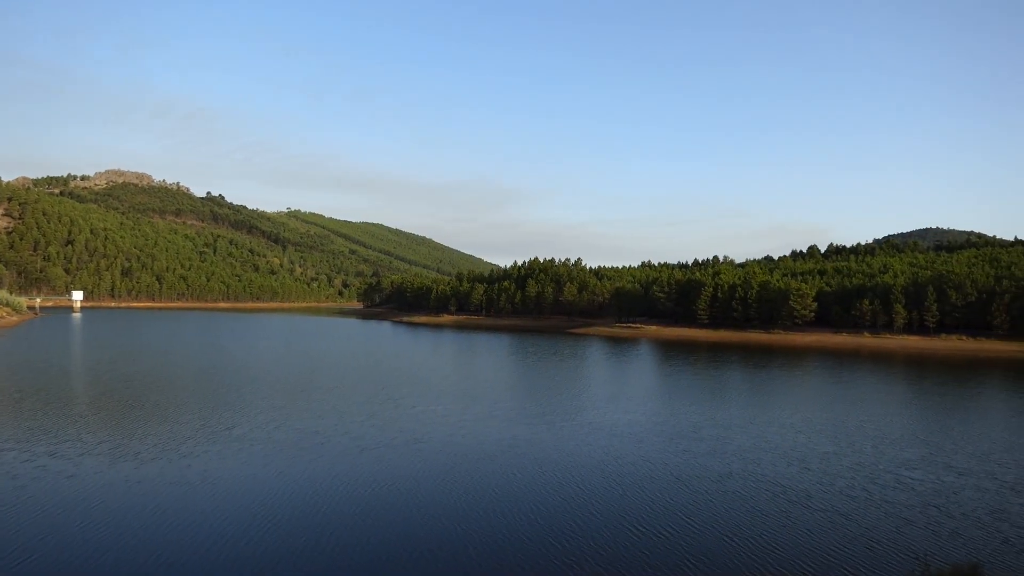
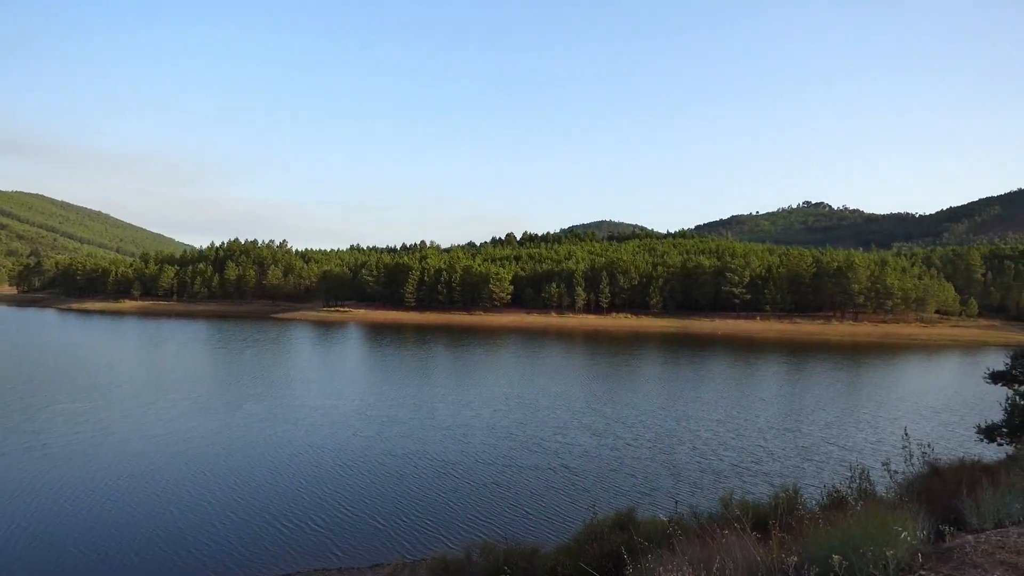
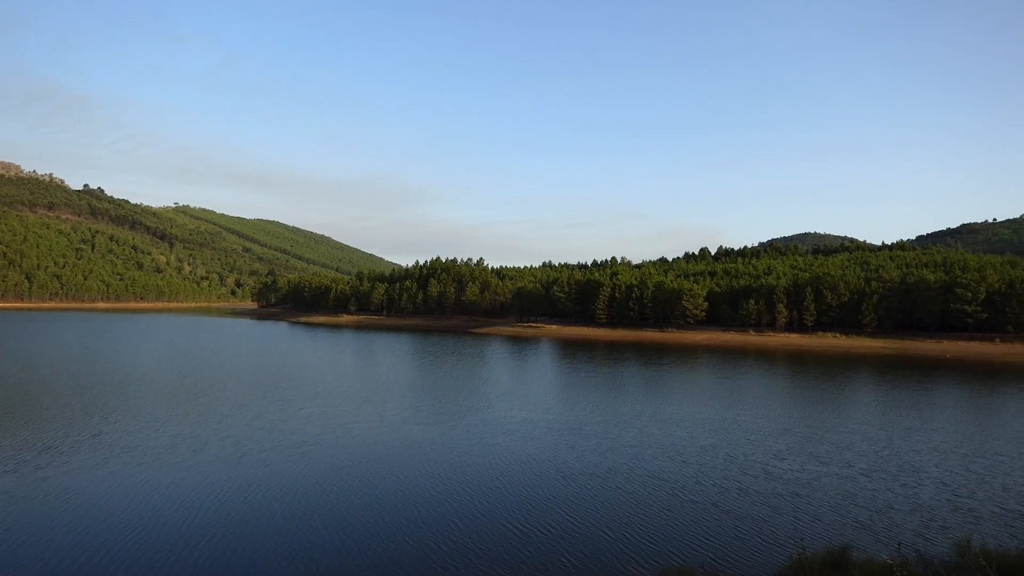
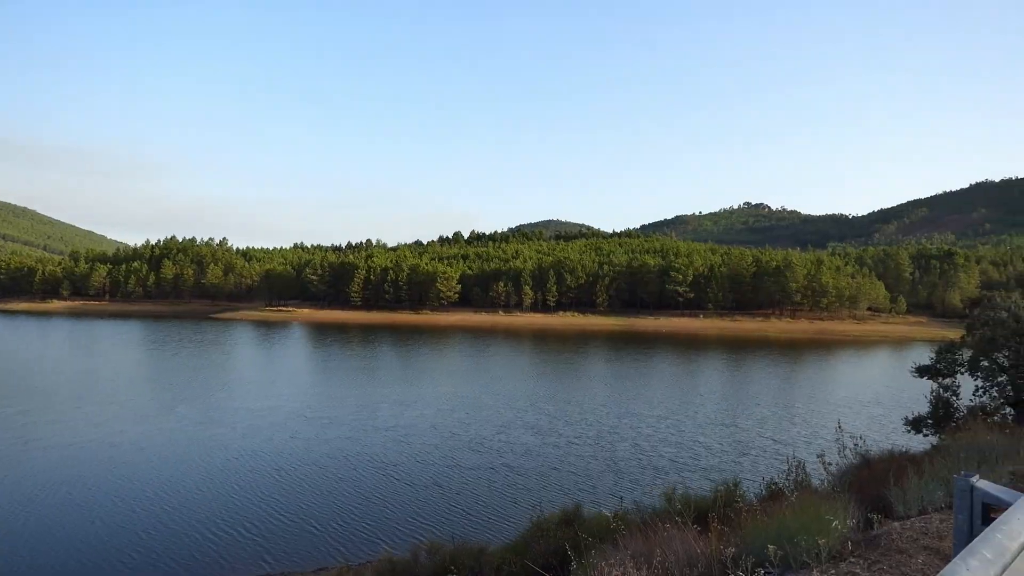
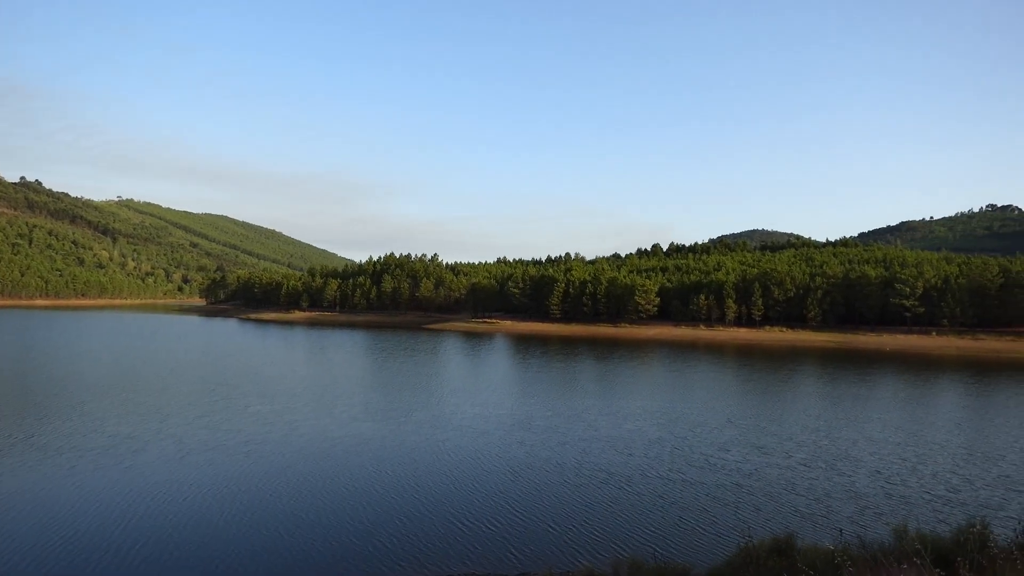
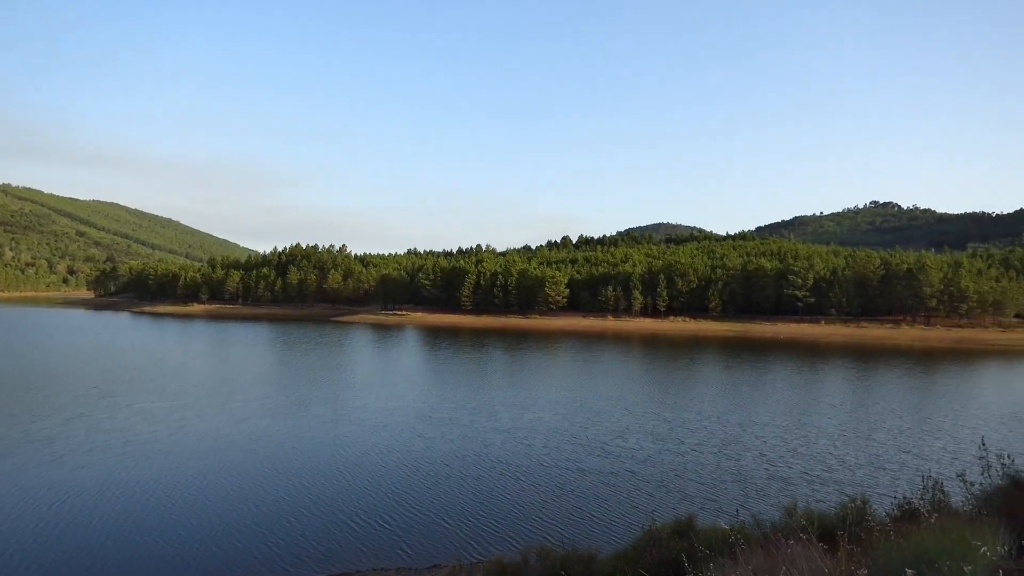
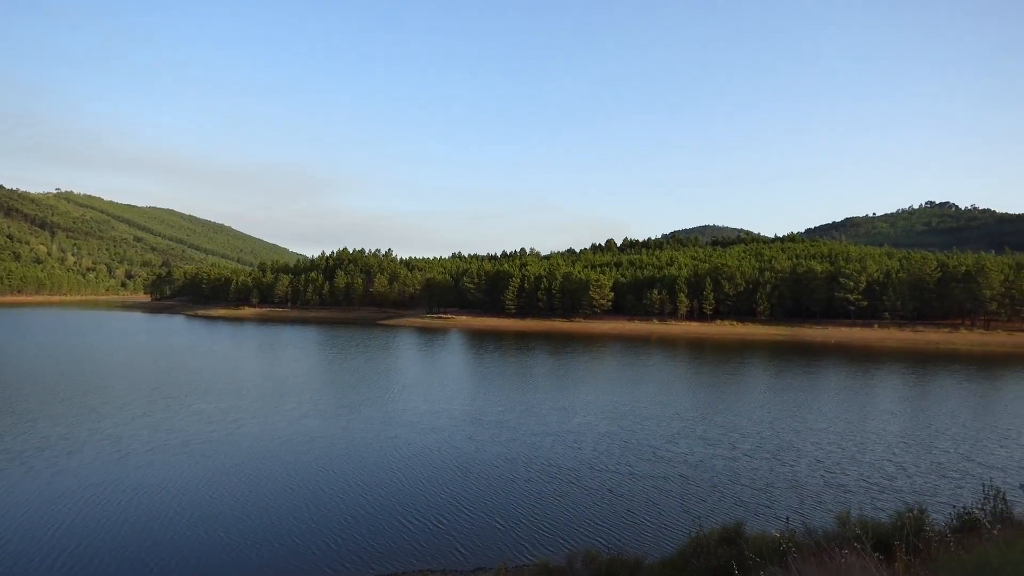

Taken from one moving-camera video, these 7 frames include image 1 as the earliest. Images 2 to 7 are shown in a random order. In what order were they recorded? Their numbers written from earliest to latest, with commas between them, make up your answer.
3, 5, 7, 6, 2, 4
